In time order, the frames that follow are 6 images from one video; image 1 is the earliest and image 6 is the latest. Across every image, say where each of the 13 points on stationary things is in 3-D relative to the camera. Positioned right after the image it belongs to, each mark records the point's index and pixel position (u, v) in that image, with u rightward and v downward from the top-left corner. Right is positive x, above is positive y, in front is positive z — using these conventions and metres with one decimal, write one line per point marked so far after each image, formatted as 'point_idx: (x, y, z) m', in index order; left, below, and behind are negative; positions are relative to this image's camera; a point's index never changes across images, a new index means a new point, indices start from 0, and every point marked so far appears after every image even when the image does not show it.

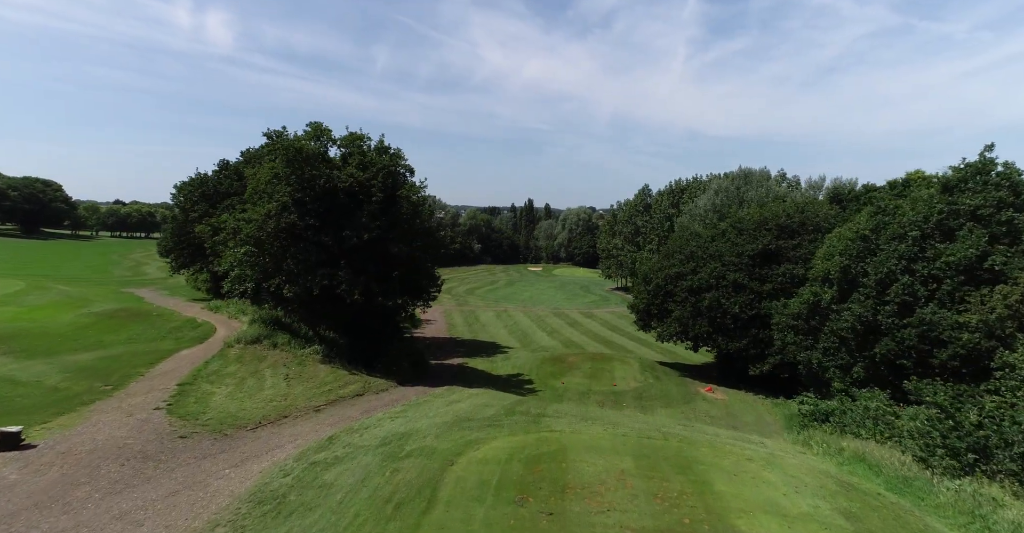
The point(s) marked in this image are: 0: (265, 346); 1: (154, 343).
0: (-8.3, -2.7, +18.5) m
1: (-11.8, -2.5, +18.2) m
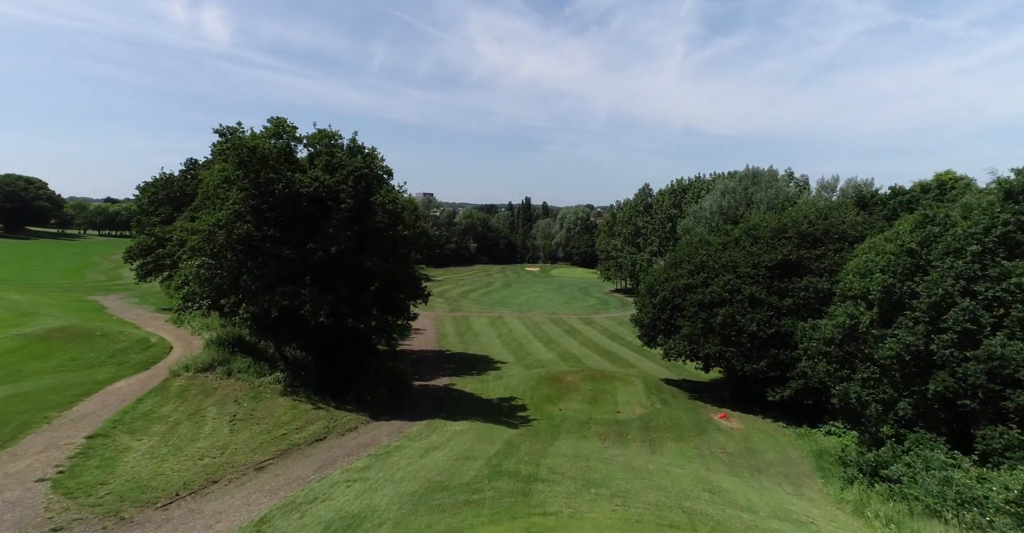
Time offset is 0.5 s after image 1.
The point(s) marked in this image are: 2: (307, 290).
0: (-8.6, -3.1, +16.1) m
1: (-12.0, -3.0, +15.8) m
2: (-5.9, -0.7, +15.9) m
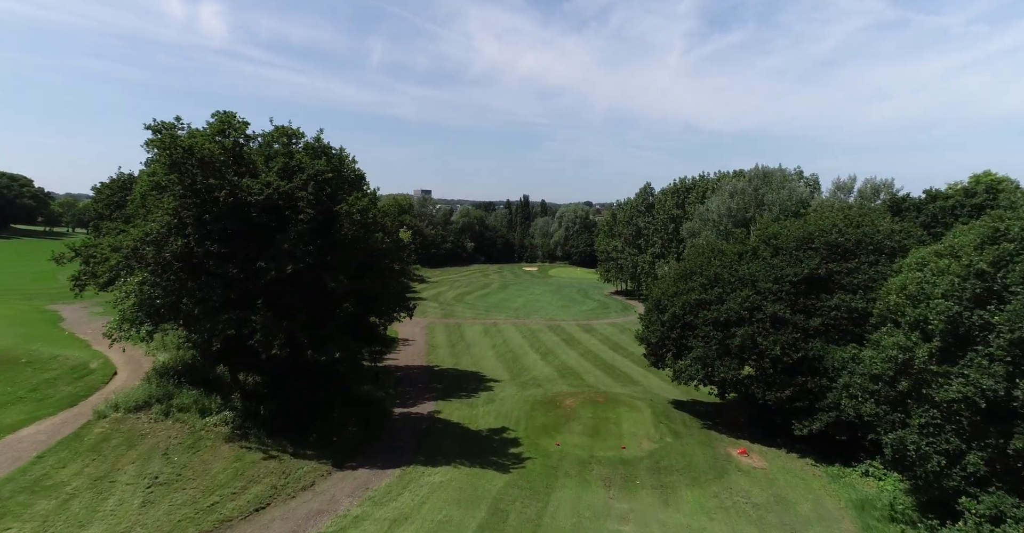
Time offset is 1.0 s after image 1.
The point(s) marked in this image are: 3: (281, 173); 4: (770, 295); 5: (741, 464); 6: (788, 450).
0: (-8.8, -3.6, +13.6) m
1: (-12.3, -3.5, +13.3) m
2: (-6.1, -1.2, +13.4) m
3: (-5.9, +2.4, +14.2) m
4: (+9.0, -1.0, +19.3) m
5: (+7.1, -6.2, +17.3) m
6: (+9.1, -6.1, +18.3) m
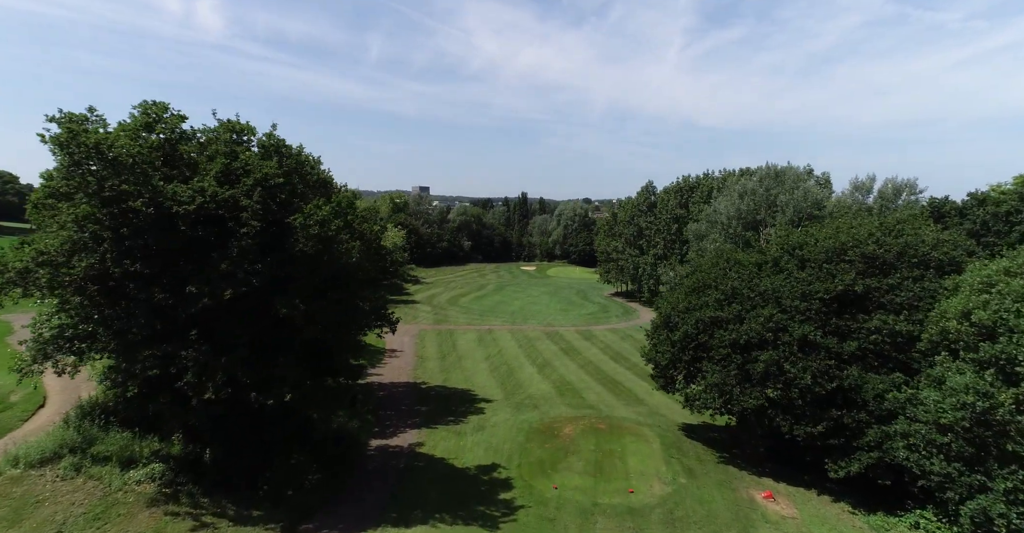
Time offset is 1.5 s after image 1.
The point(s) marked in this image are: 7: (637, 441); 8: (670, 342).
0: (-9.1, -4.1, +11.2) m
1: (-12.6, -4.0, +10.9) m
2: (-6.4, -1.7, +11.0) m
3: (-6.2, +1.9, +11.8) m
4: (+8.7, -1.5, +16.9) m
5: (+6.9, -6.6, +14.9) m
6: (+8.9, -6.5, +15.9) m
7: (+4.4, -6.1, +19.2) m
8: (+5.6, -2.7, +19.7) m
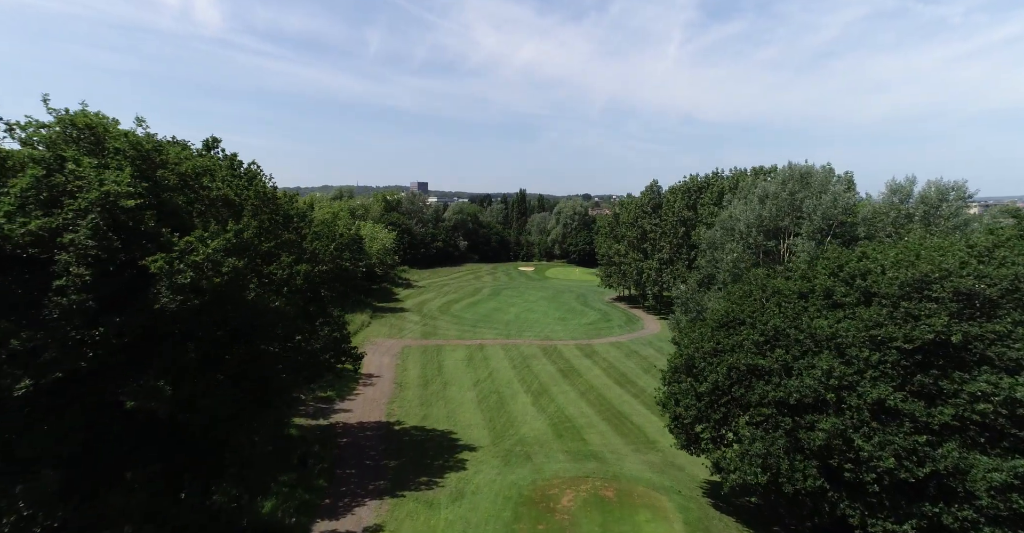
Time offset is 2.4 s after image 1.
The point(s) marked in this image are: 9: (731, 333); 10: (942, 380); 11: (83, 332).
0: (-9.5, -5.1, +7.1) m
1: (-13.0, -4.9, +6.8) m
2: (-6.8, -2.6, +6.9) m
3: (-6.6, +1.0, +7.7) m
4: (+8.3, -2.4, +12.8) m
5: (+6.4, -7.5, +10.9) m
6: (+8.4, -7.4, +11.9) m
7: (+3.9, -6.9, +15.2) m
8: (+5.2, -3.6, +15.6) m
9: (+6.3, -1.9, +16.1) m
10: (+9.5, -2.5, +12.2) m
11: (-5.9, -0.9, +7.2) m
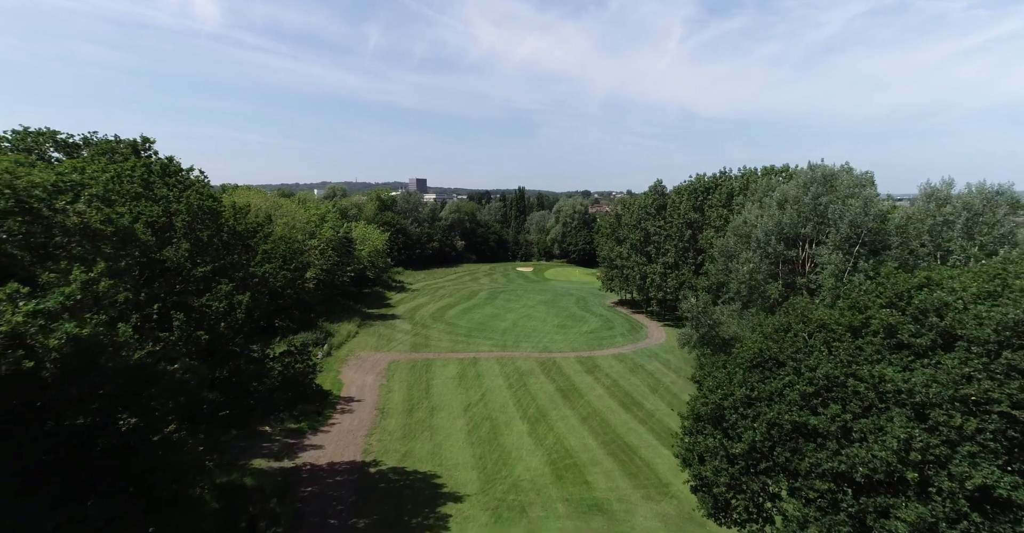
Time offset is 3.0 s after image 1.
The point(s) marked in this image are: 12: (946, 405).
0: (-9.8, -5.8, +4.2) m
1: (-13.2, -5.7, +3.8) m
2: (-7.1, -3.4, +3.9) m
3: (-6.9, +0.2, +4.7) m
4: (+8.0, -3.1, +9.8) m
5: (+6.2, -8.3, +7.9) m
6: (+8.2, -8.2, +8.9) m
7: (+3.7, -7.7, +12.2) m
8: (+4.9, -4.3, +12.7) m
9: (+6.1, -2.6, +13.1) m
10: (+9.3, -3.2, +9.3) m
11: (-6.1, -1.7, +4.3) m
12: (+8.0, -2.5, +10.2) m
